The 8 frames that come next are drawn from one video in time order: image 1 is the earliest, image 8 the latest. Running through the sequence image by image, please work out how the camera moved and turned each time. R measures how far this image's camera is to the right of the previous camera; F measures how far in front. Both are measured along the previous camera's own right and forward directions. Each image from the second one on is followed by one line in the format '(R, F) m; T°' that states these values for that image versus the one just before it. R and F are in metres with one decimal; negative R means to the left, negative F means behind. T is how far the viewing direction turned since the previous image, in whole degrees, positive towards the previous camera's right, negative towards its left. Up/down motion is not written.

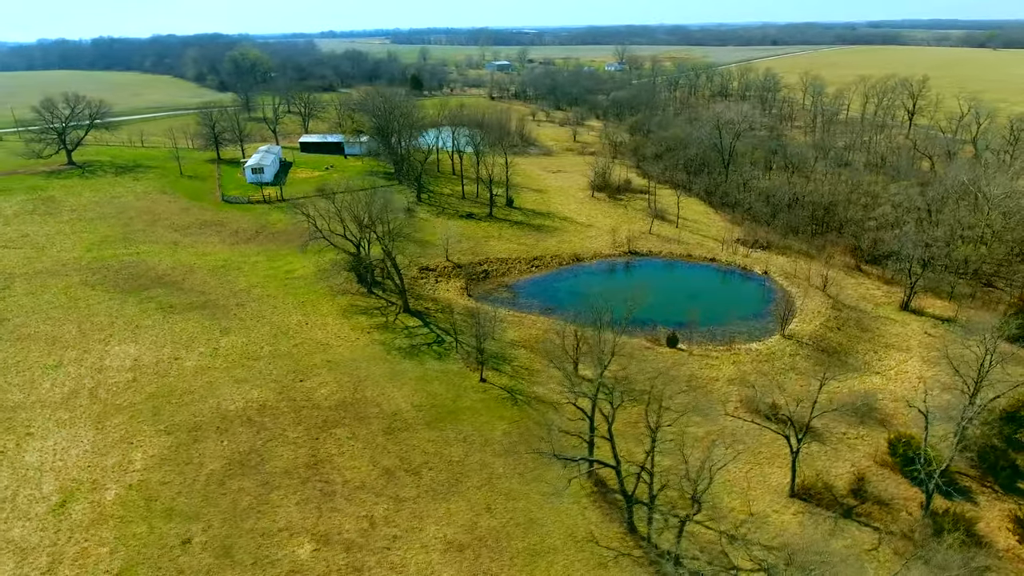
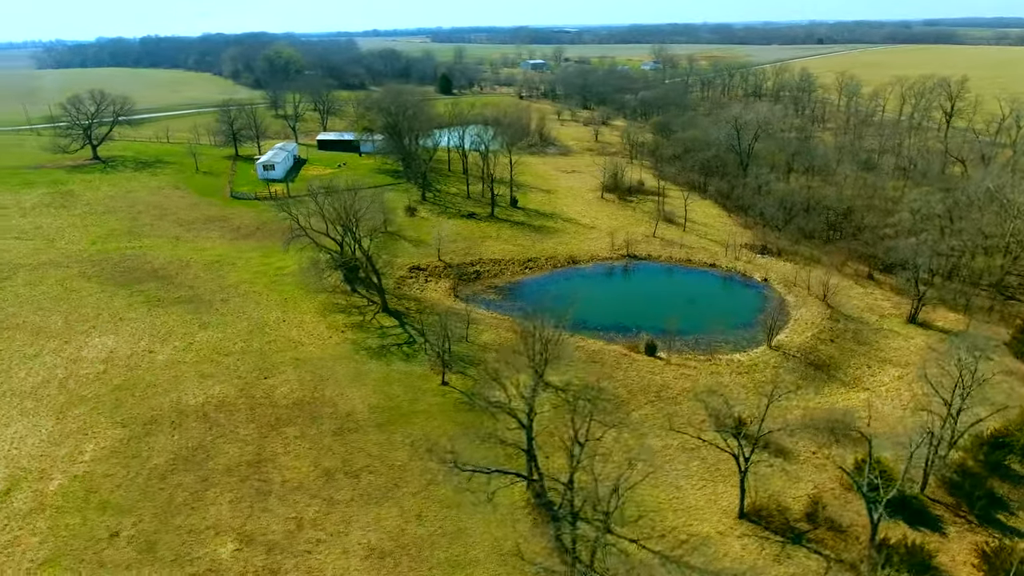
(+3.2, +0.6) m; -4°
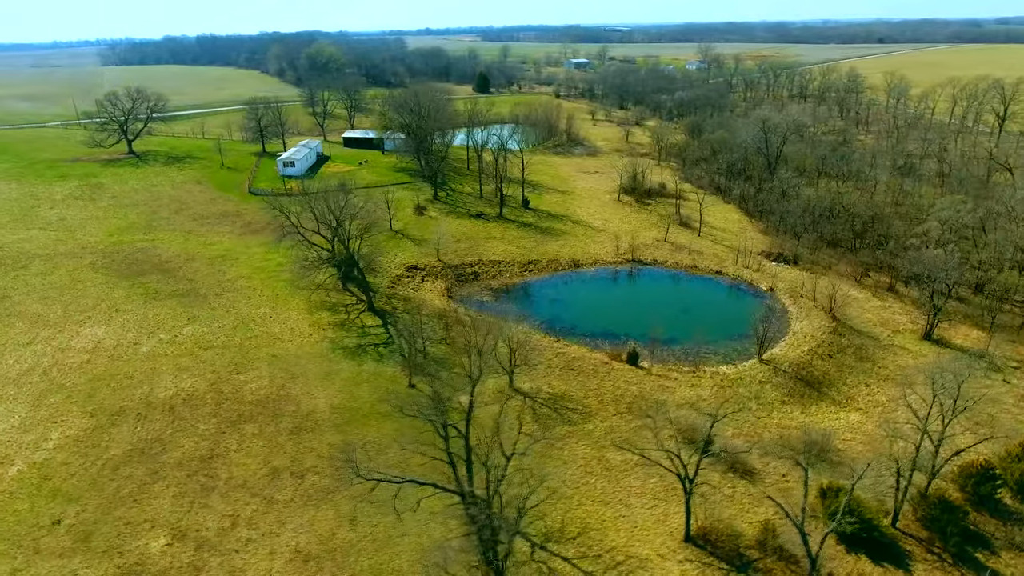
(+3.3, +0.6) m; -4°
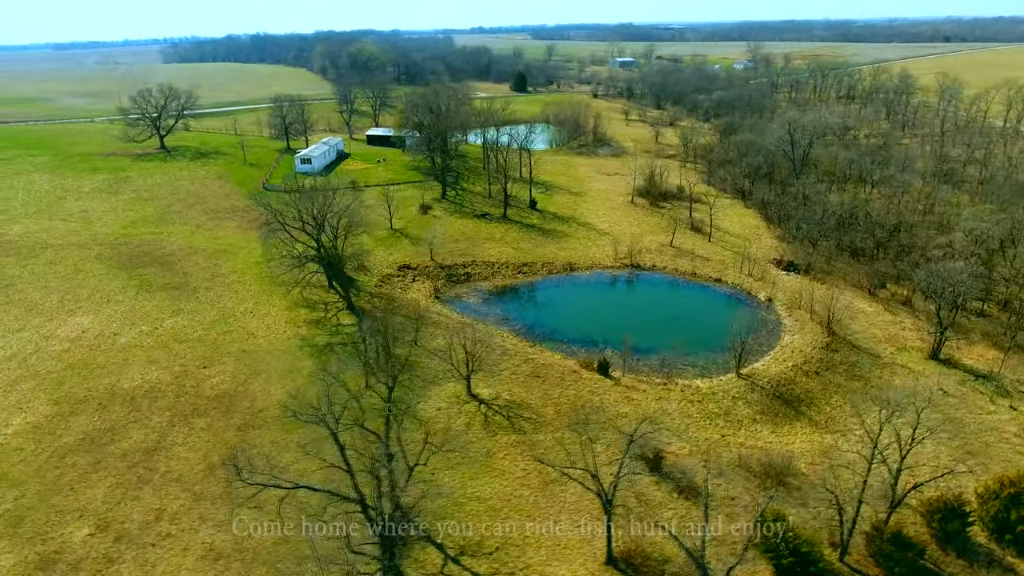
(+3.7, +0.7) m; -5°
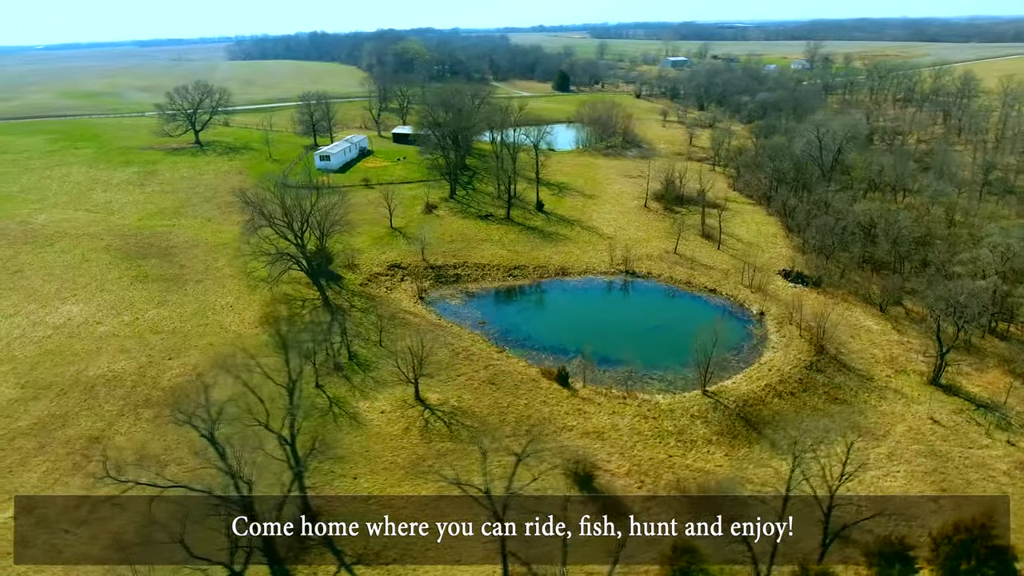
(+4.3, +0.8) m; -5°
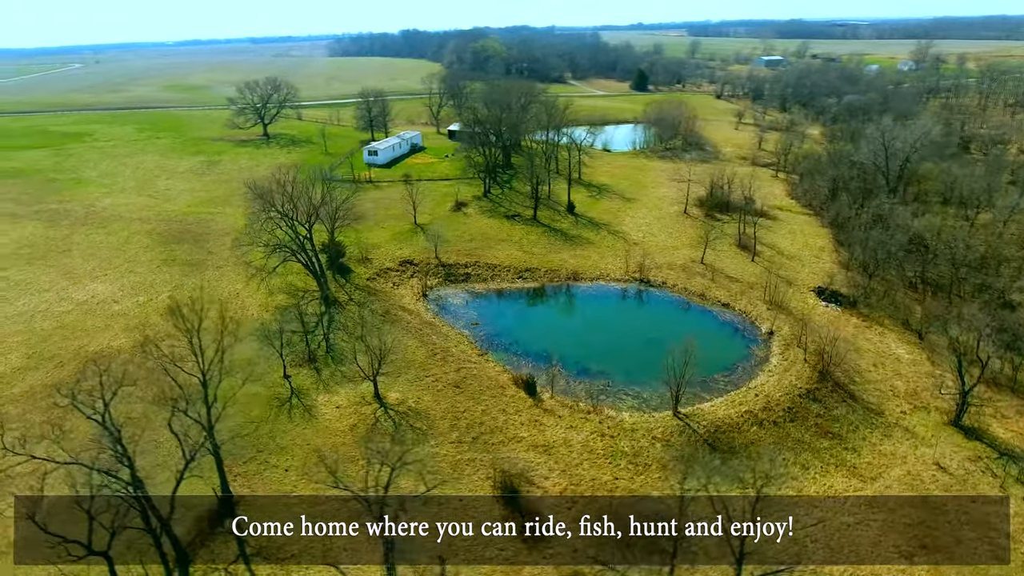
(+5.1, +1.0) m; -8°
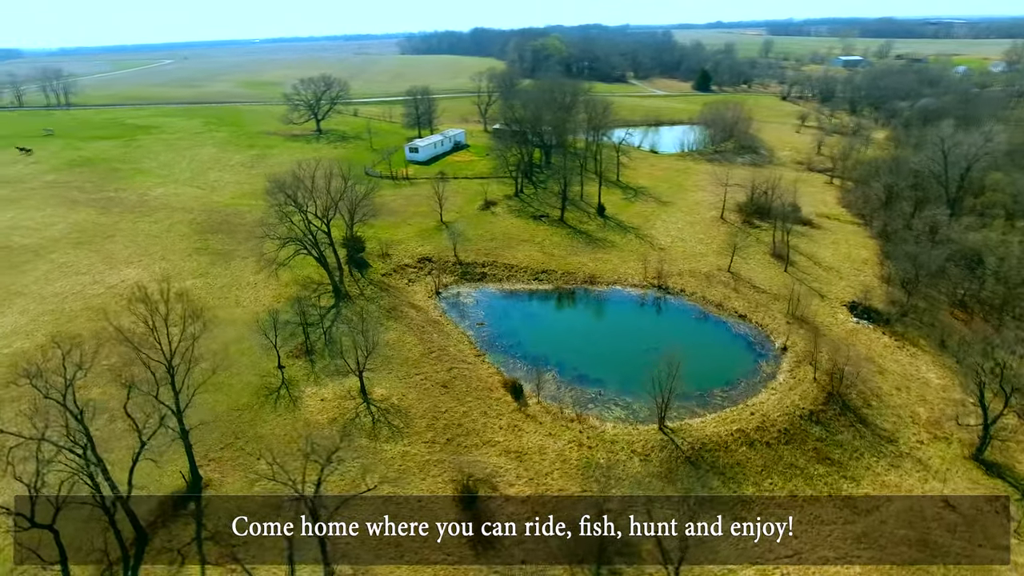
(+3.2, +0.5) m; -6°
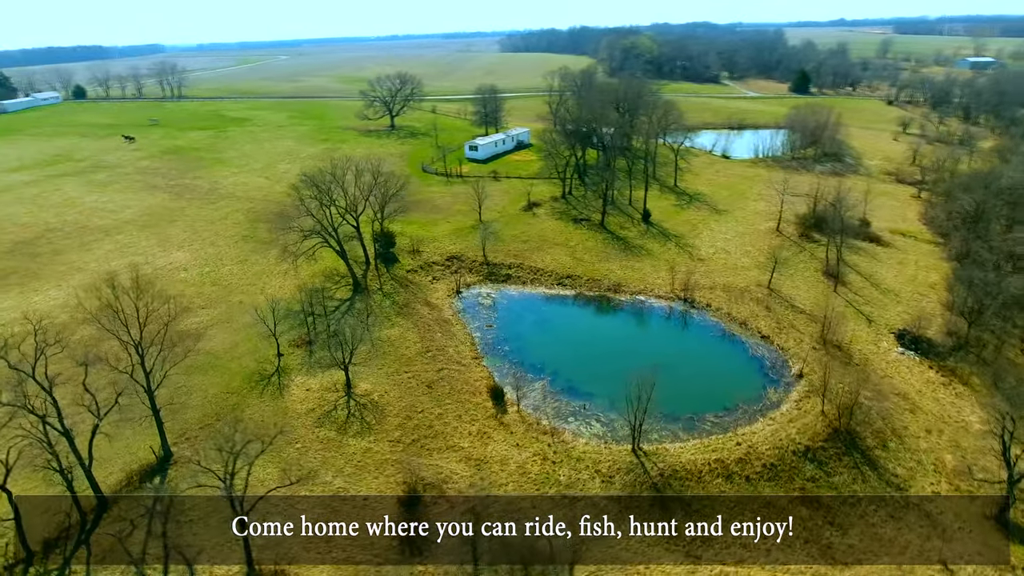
(+4.5, +0.8) m; -9°
